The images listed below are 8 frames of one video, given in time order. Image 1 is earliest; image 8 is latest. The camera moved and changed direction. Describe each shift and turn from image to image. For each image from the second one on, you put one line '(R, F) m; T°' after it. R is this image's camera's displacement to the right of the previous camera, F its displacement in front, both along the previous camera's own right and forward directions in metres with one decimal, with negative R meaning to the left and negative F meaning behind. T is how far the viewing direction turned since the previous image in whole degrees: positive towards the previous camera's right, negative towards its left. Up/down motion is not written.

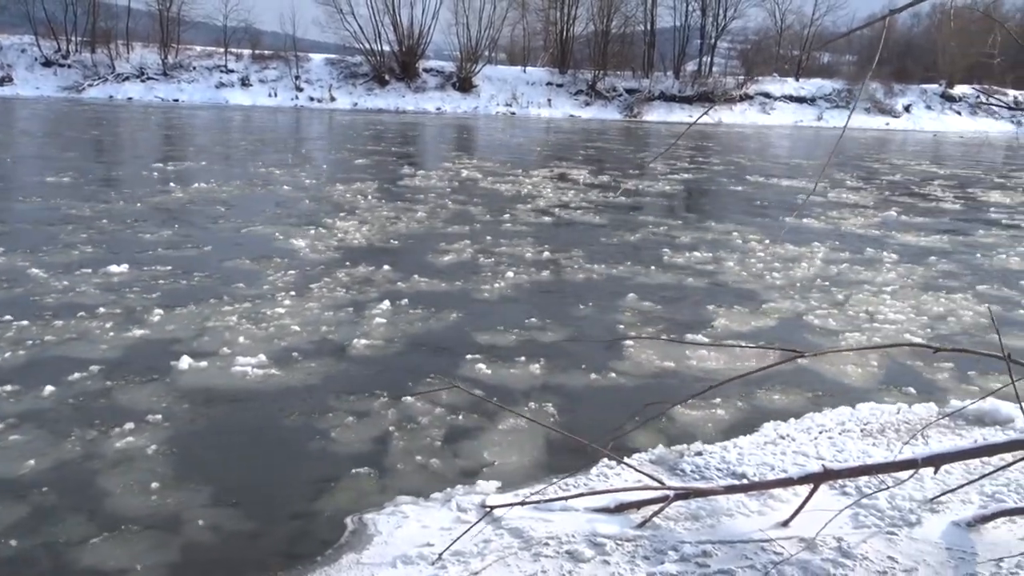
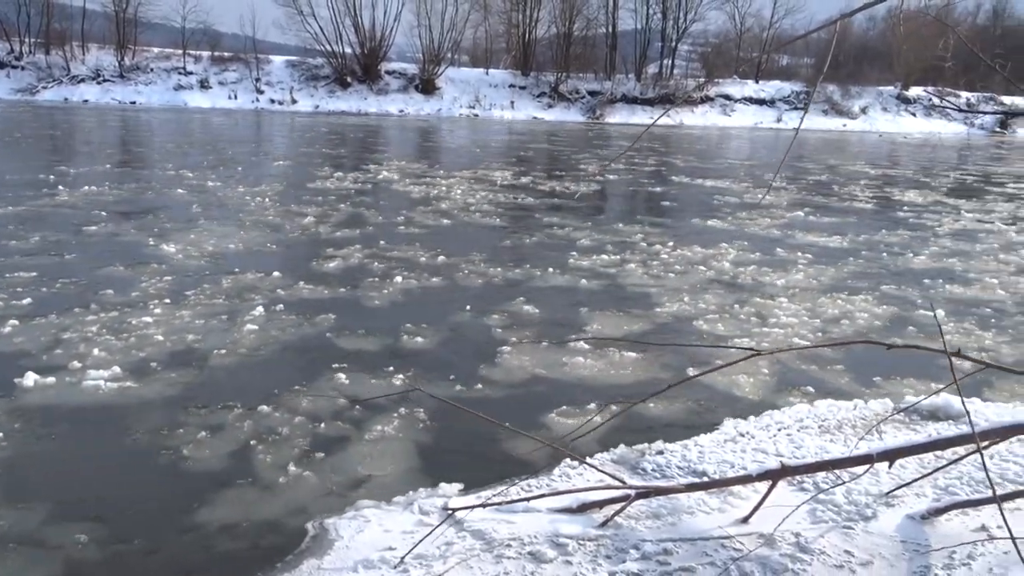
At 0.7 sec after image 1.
(+0.5, +0.1) m; +2°
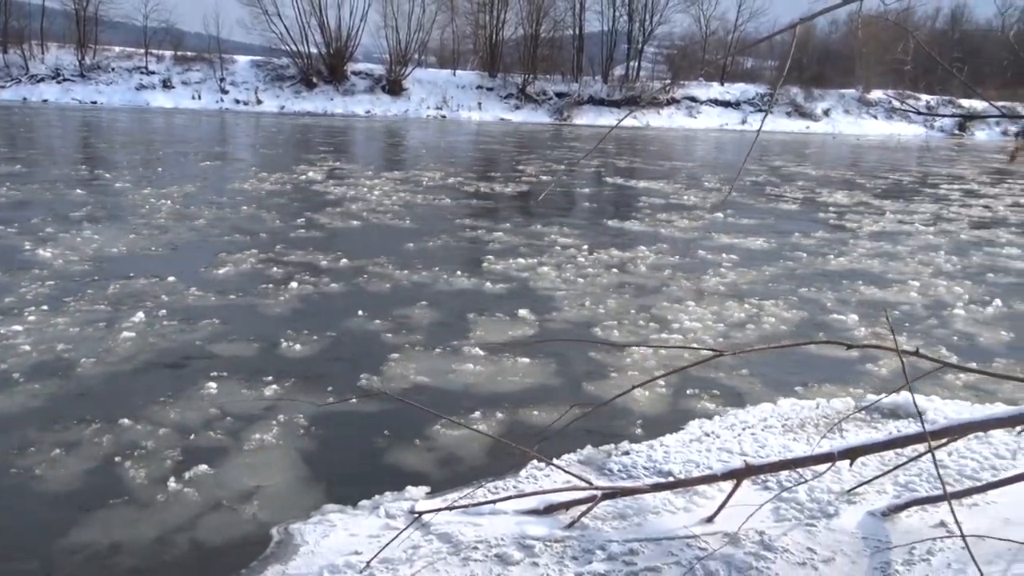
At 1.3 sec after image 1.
(+0.5, +0.1) m; +2°
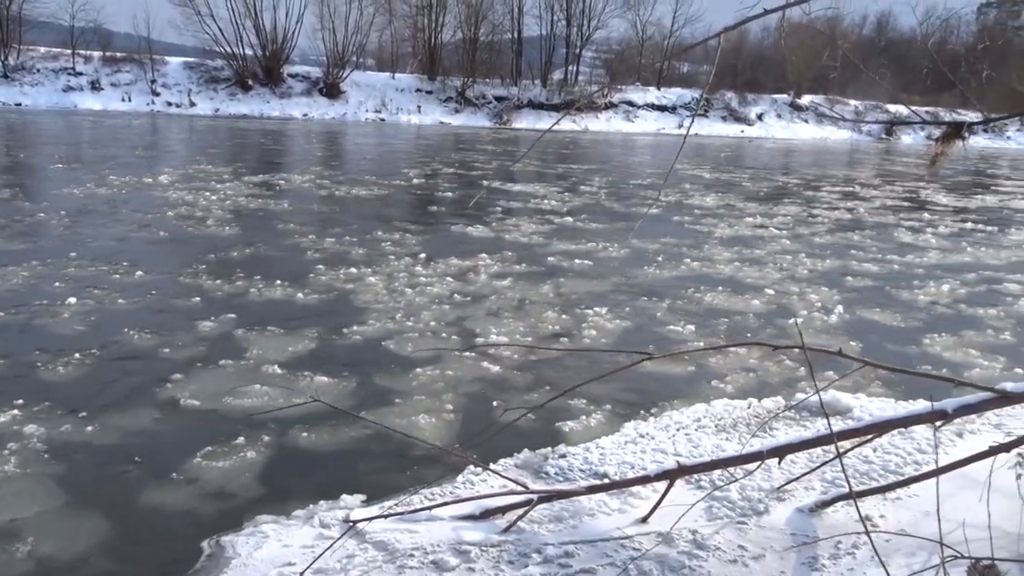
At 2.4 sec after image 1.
(+0.9, +0.2) m; +4°
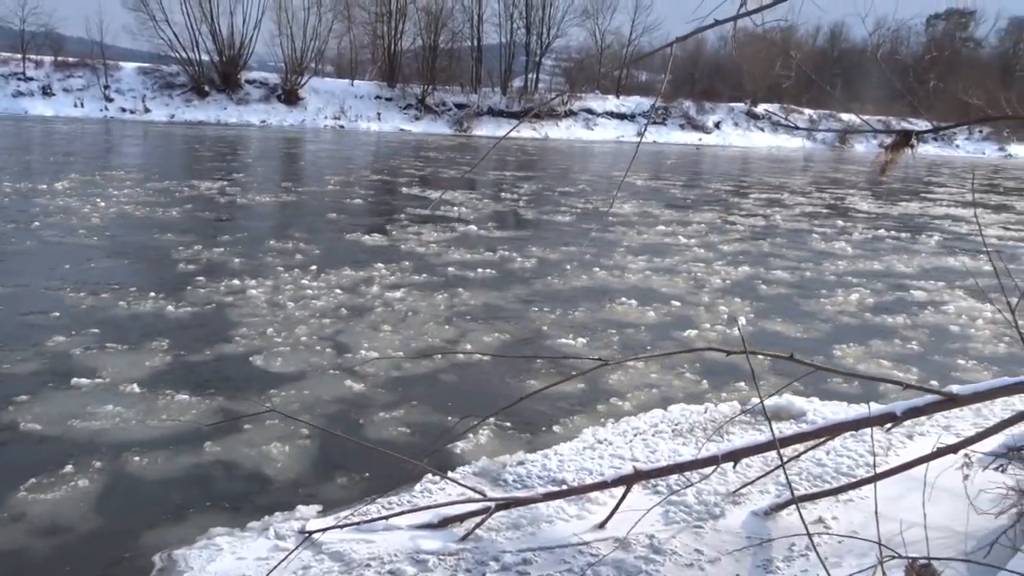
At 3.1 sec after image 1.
(+0.5, +0.2) m; +3°
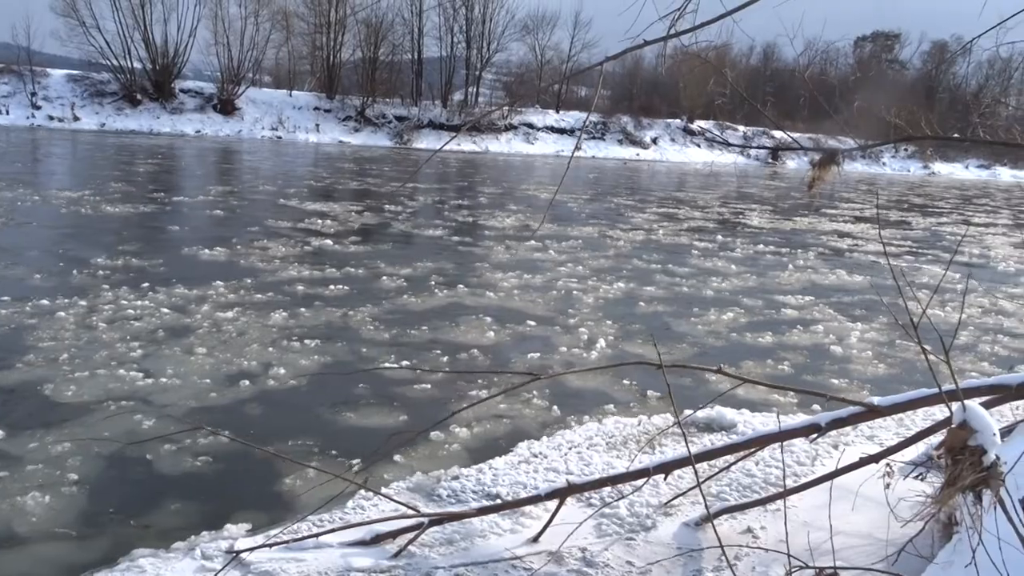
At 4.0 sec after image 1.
(+0.7, +0.2) m; +4°
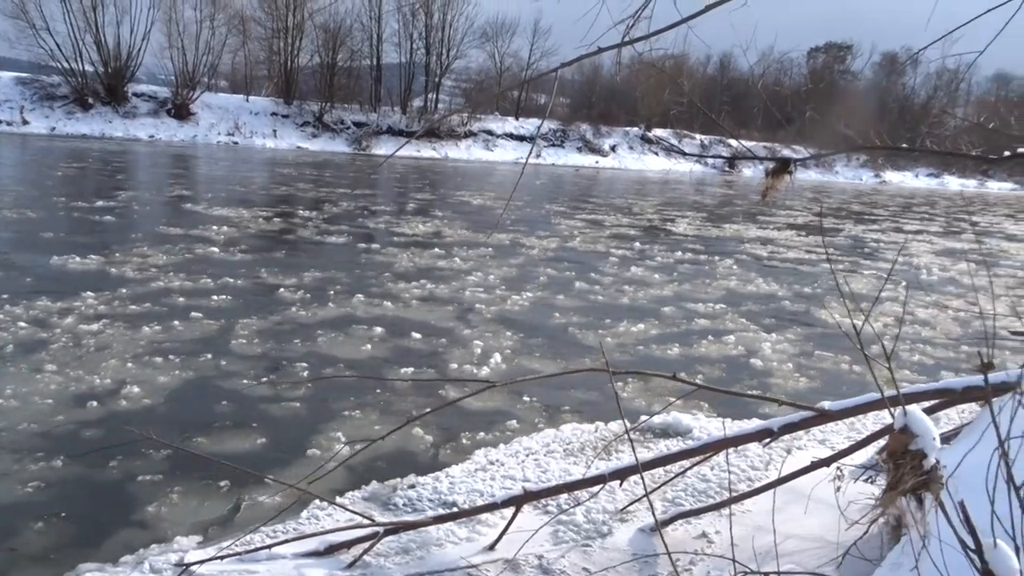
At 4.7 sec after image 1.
(+0.5, +0.2) m; +3°
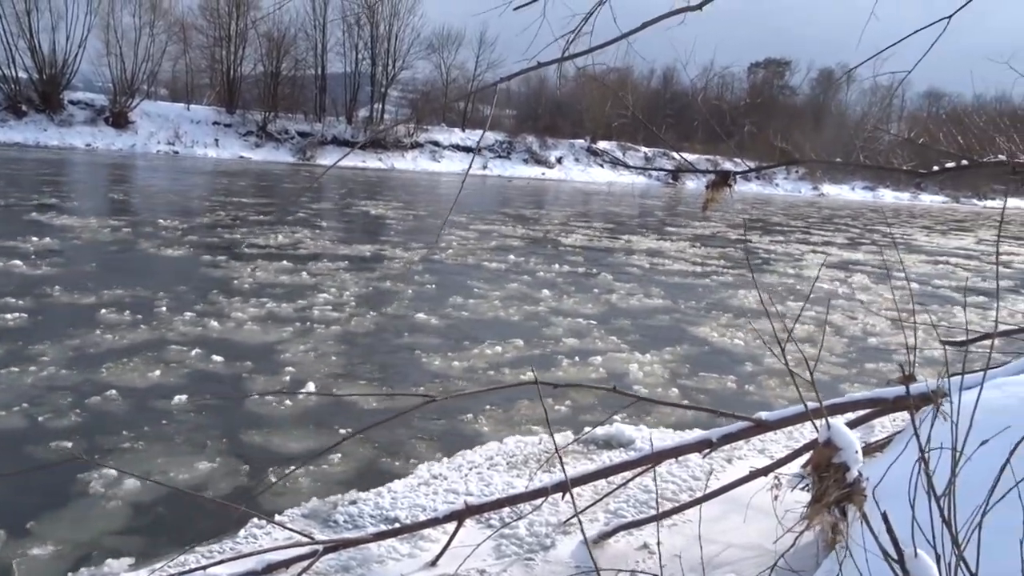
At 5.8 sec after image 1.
(+0.8, +0.3) m; +3°
